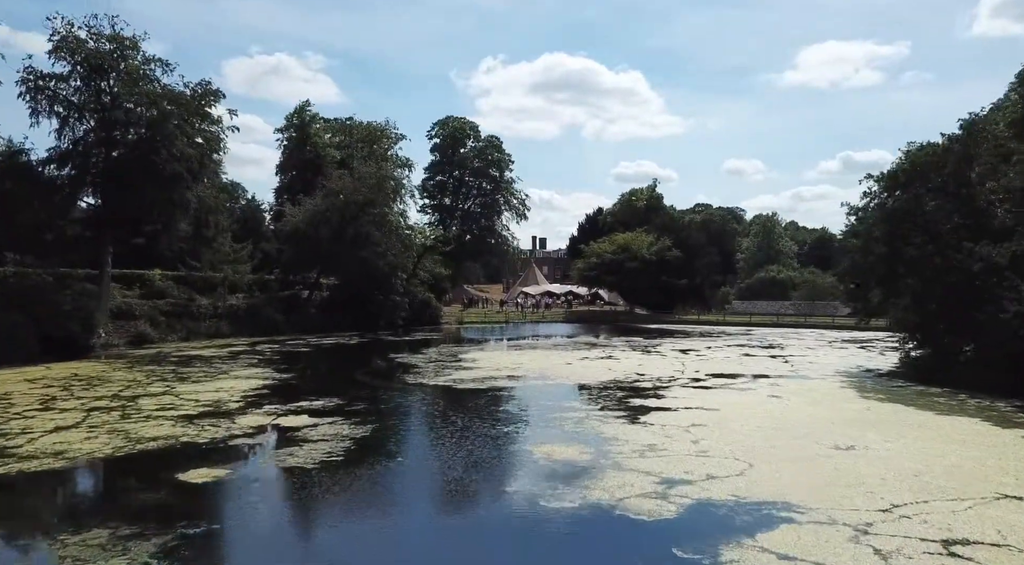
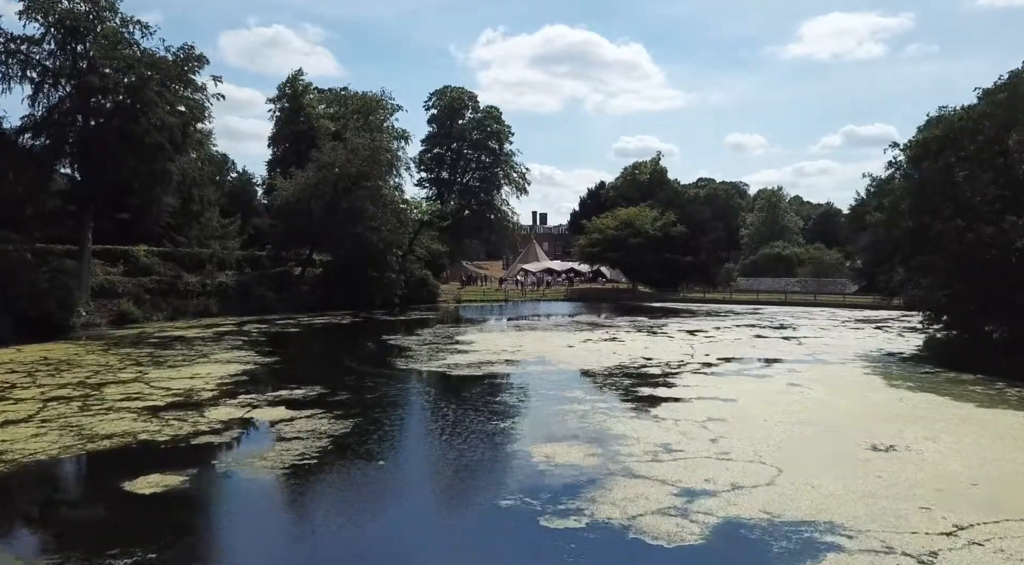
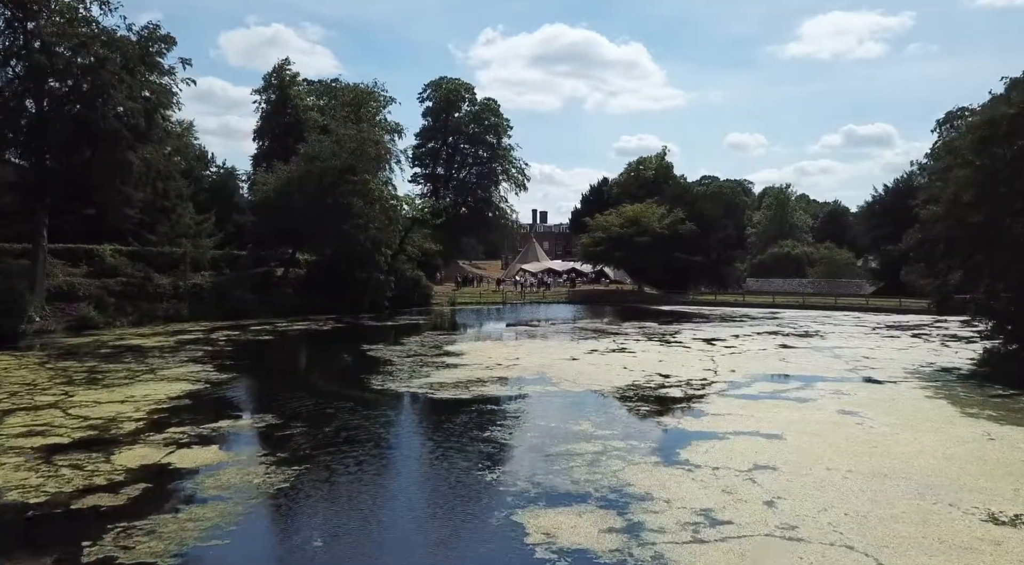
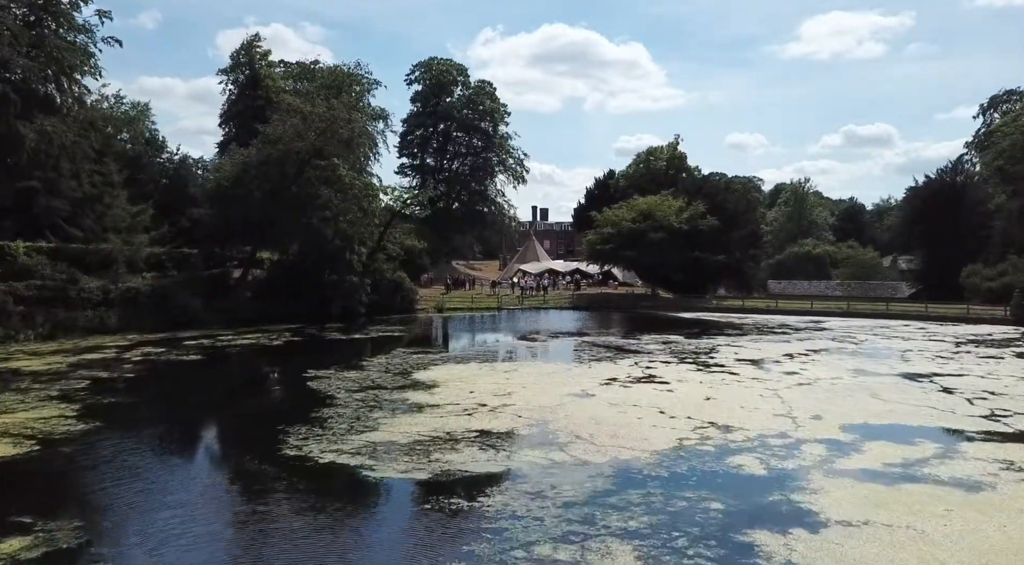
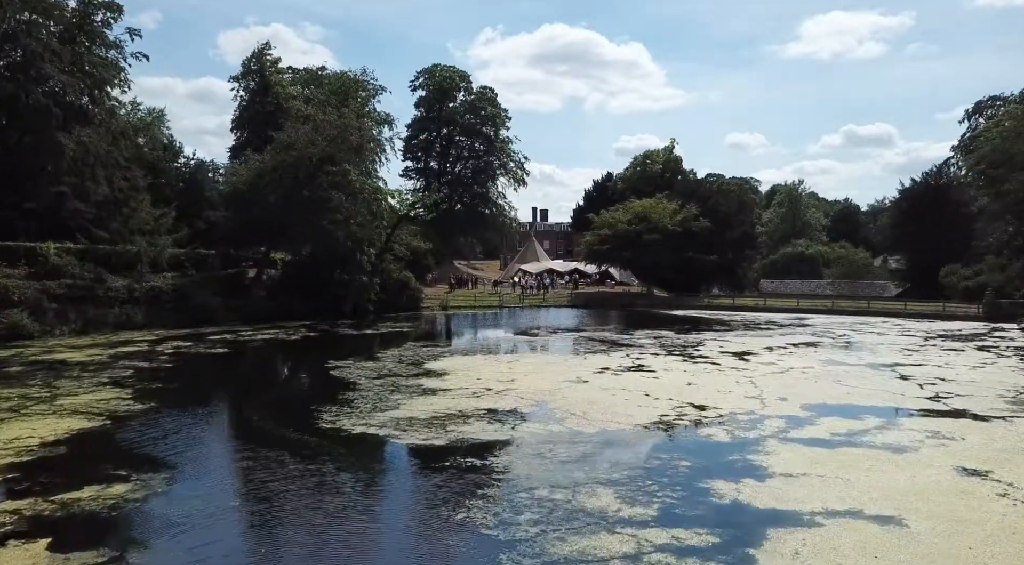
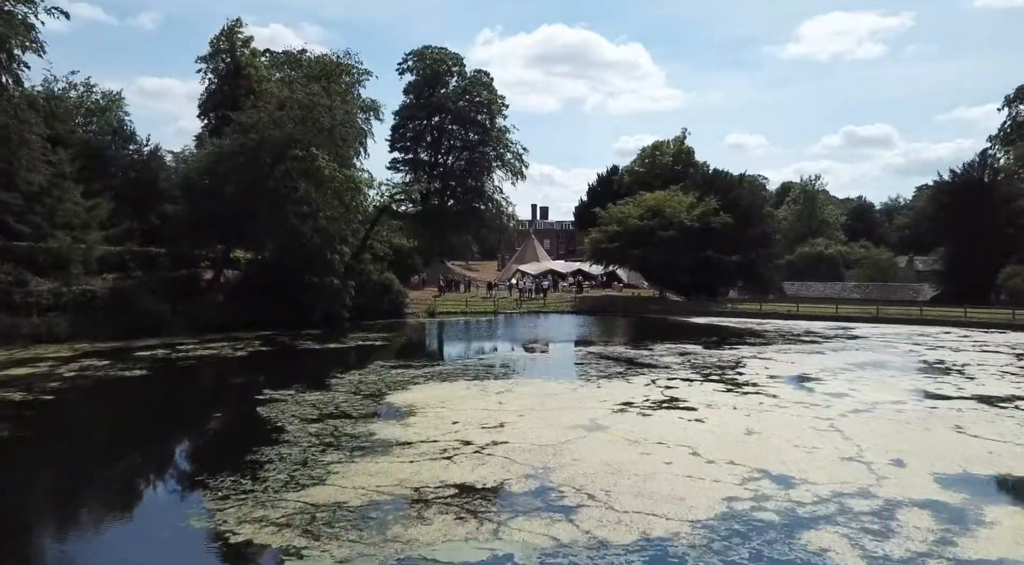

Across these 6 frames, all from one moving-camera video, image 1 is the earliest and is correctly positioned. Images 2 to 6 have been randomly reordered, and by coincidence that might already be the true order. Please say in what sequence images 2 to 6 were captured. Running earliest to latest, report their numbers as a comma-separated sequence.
2, 3, 5, 4, 6
